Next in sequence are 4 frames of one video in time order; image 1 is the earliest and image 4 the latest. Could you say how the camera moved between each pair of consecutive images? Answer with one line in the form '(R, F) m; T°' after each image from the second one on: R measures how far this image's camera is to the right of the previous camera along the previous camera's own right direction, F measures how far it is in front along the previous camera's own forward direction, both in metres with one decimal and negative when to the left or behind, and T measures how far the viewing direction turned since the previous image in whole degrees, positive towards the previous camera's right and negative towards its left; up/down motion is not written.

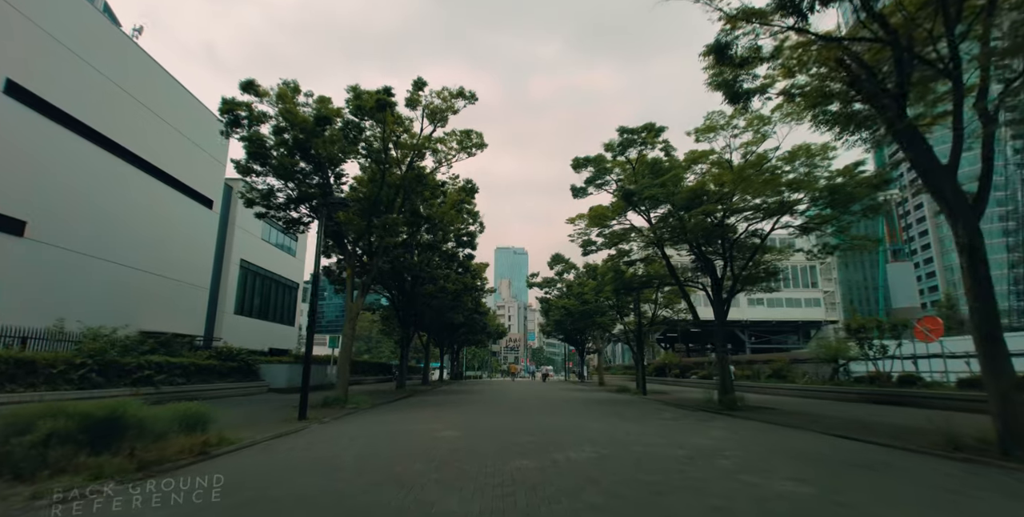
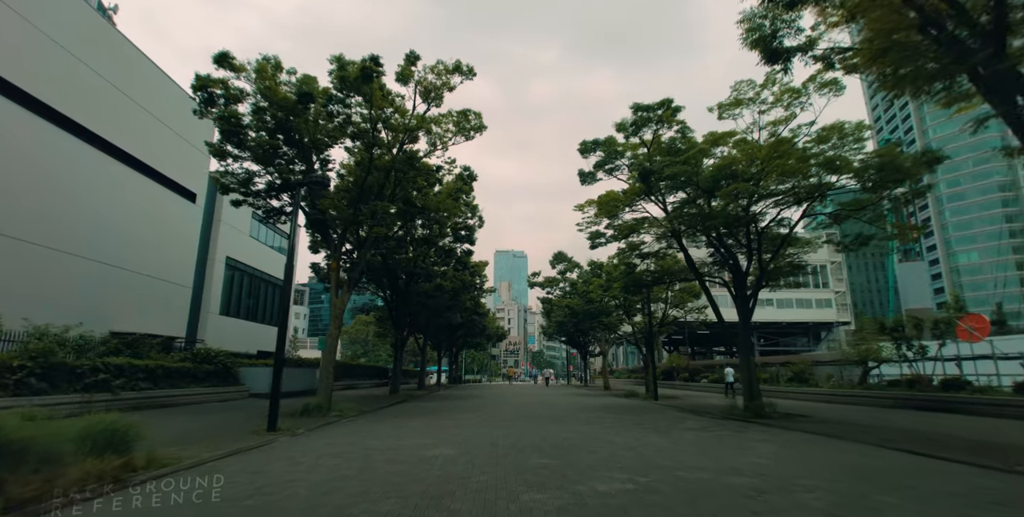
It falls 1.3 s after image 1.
(-0.1, +1.6) m; 0°
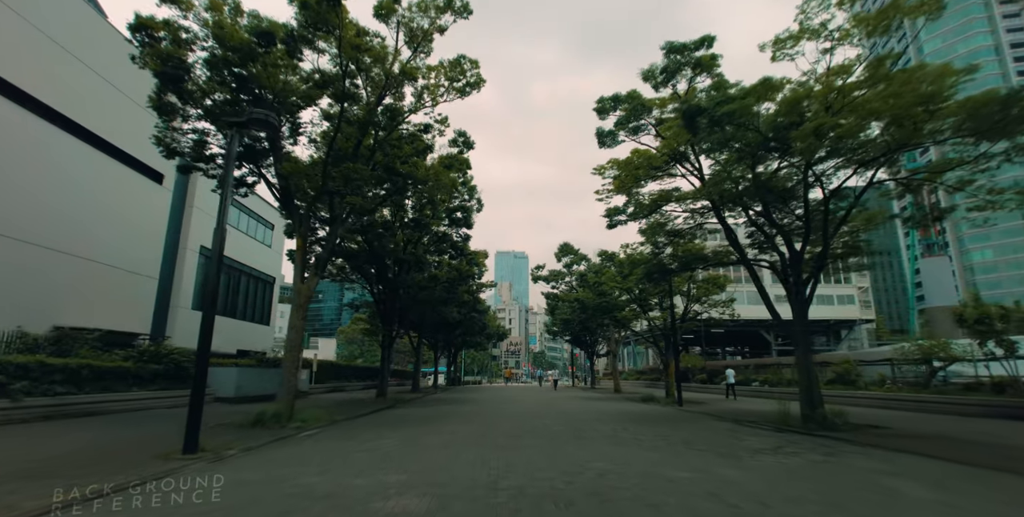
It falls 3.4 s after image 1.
(-0.1, +2.8) m; 0°
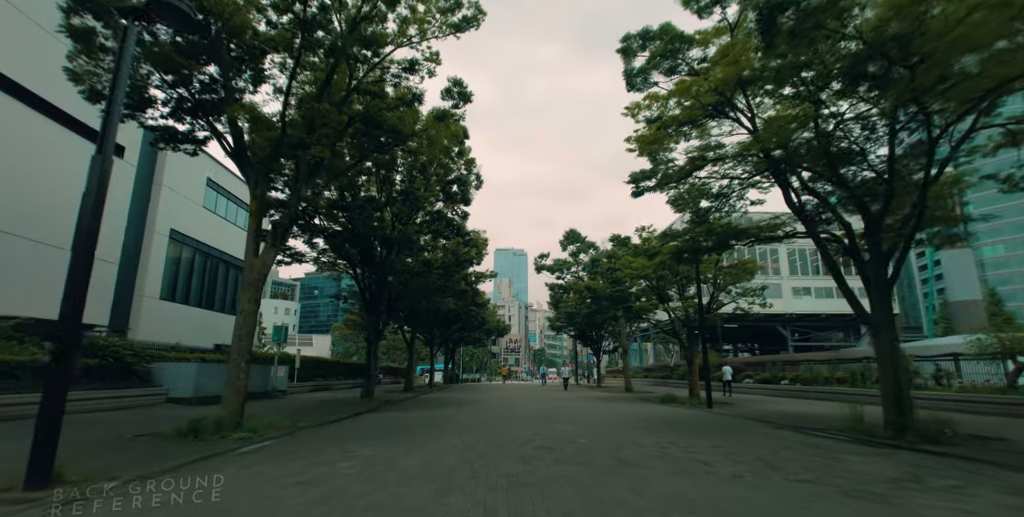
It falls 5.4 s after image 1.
(-0.2, +2.6) m; 0°
